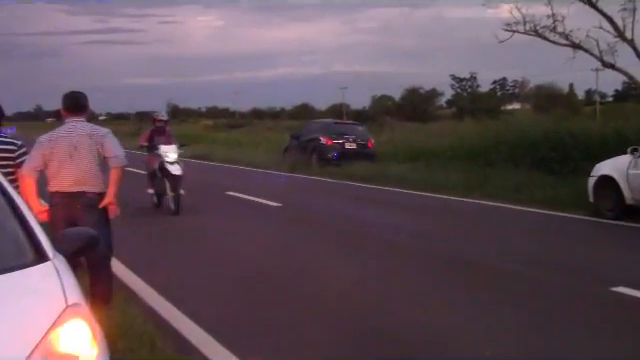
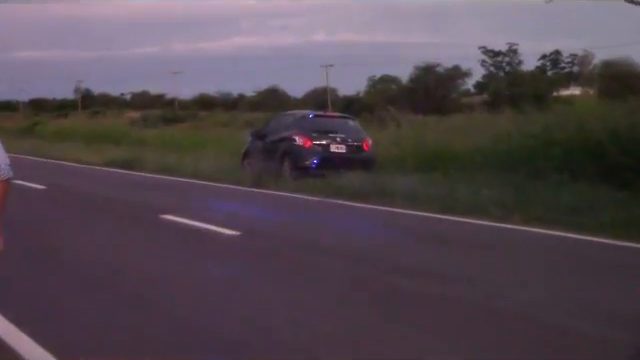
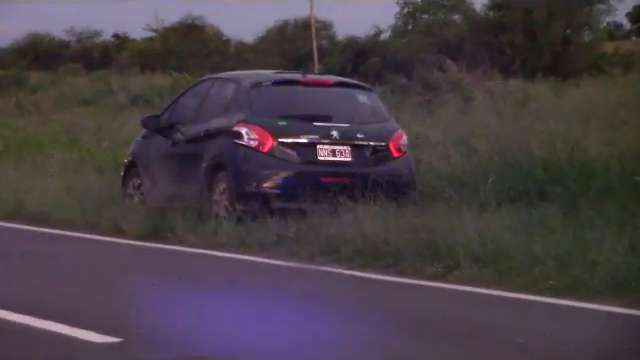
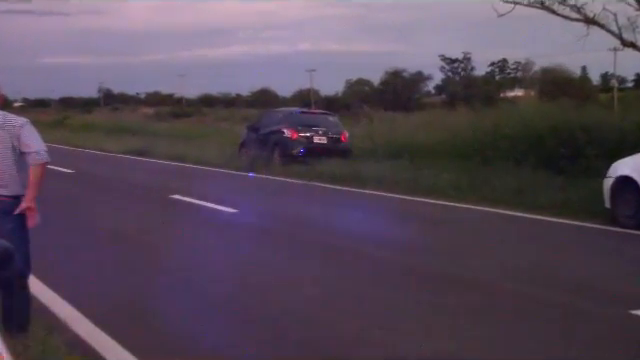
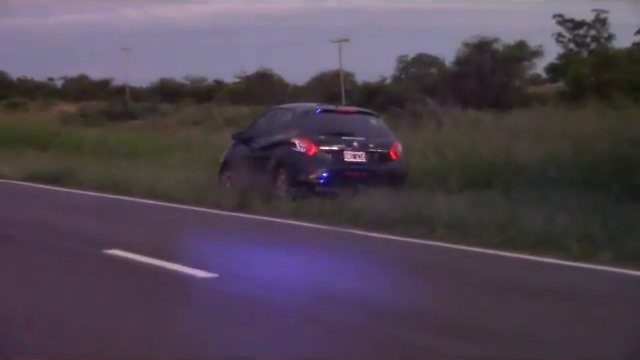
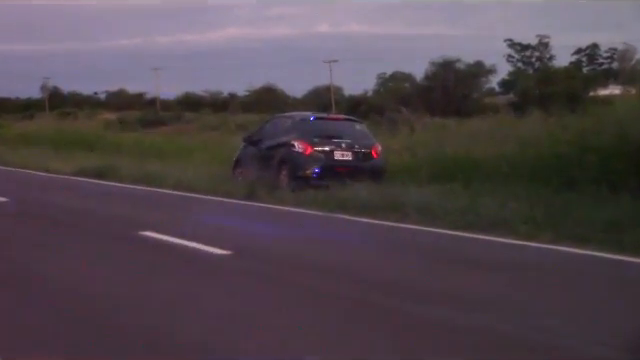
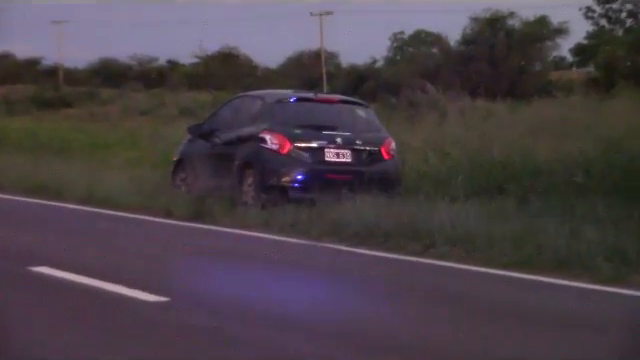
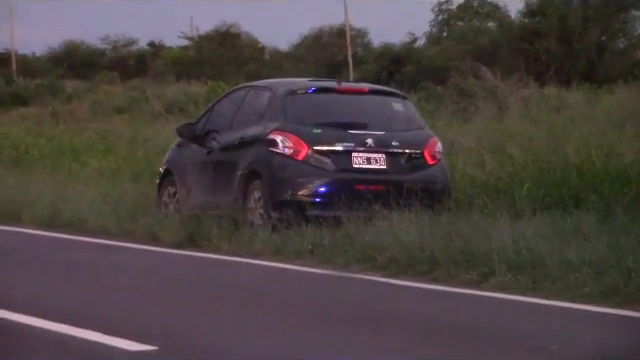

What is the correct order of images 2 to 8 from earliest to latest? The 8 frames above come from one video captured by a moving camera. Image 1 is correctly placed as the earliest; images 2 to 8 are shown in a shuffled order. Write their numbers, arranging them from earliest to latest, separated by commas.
4, 2, 6, 5, 7, 3, 8
